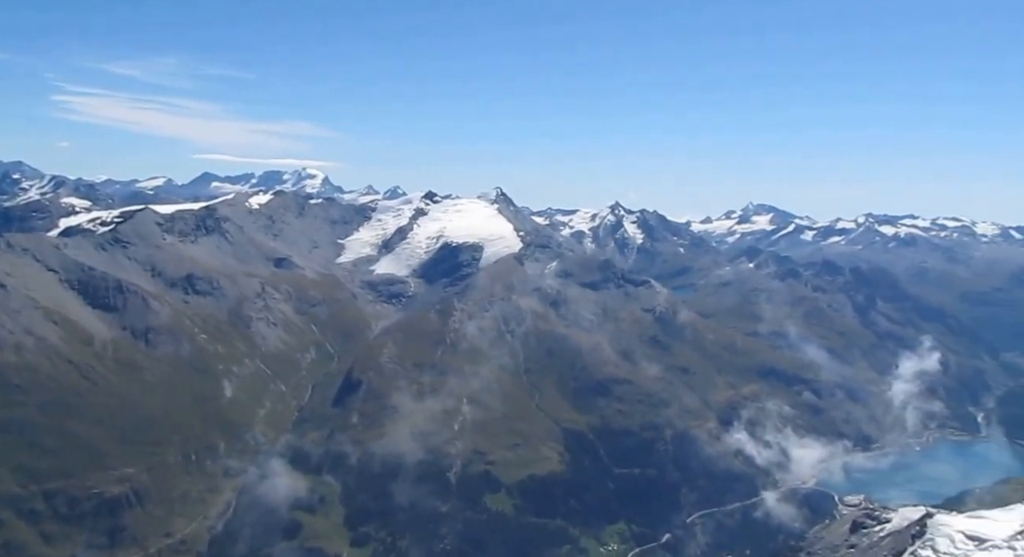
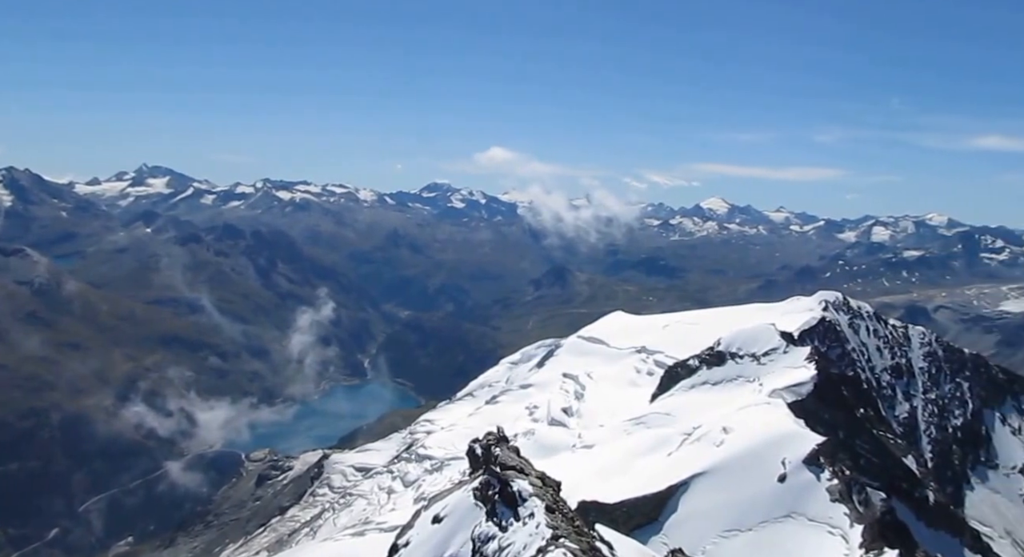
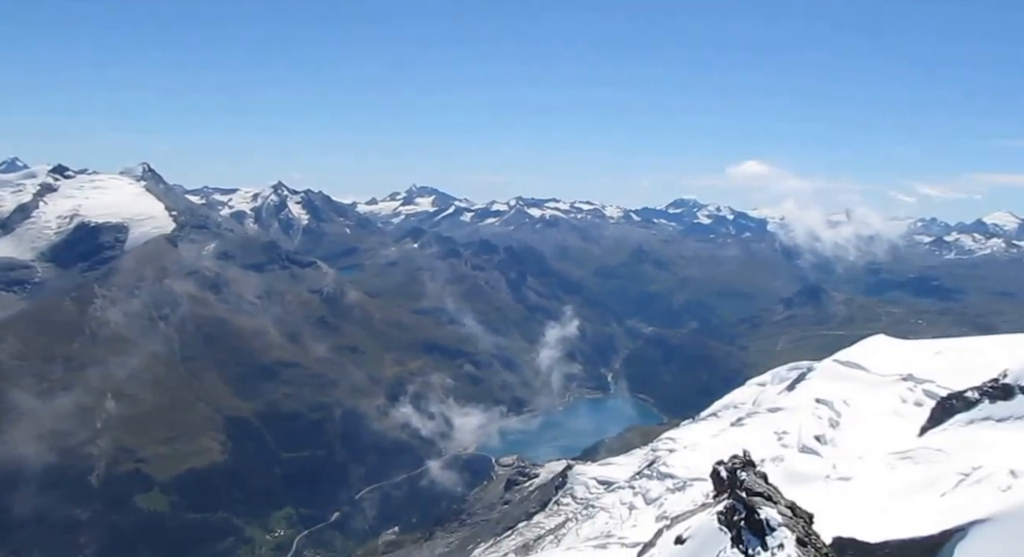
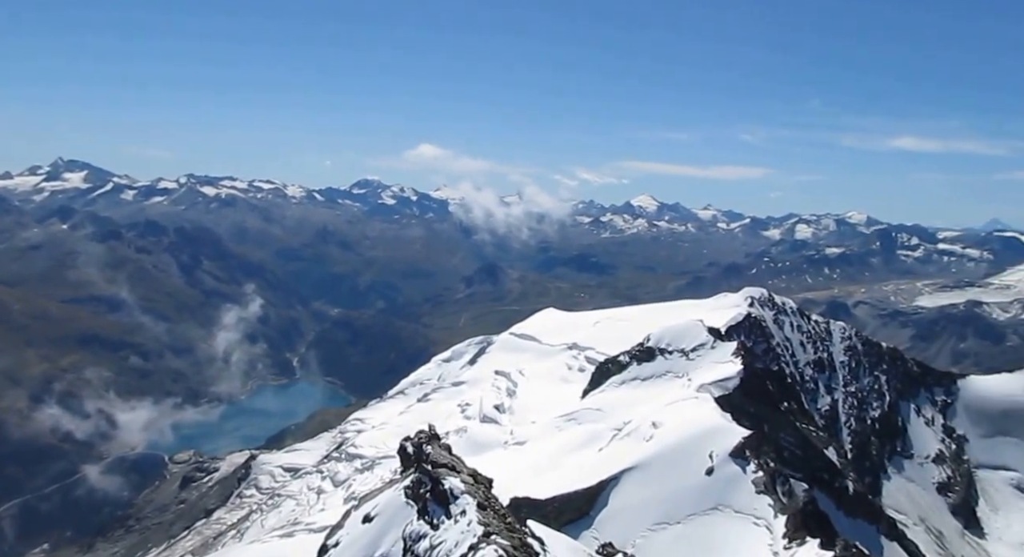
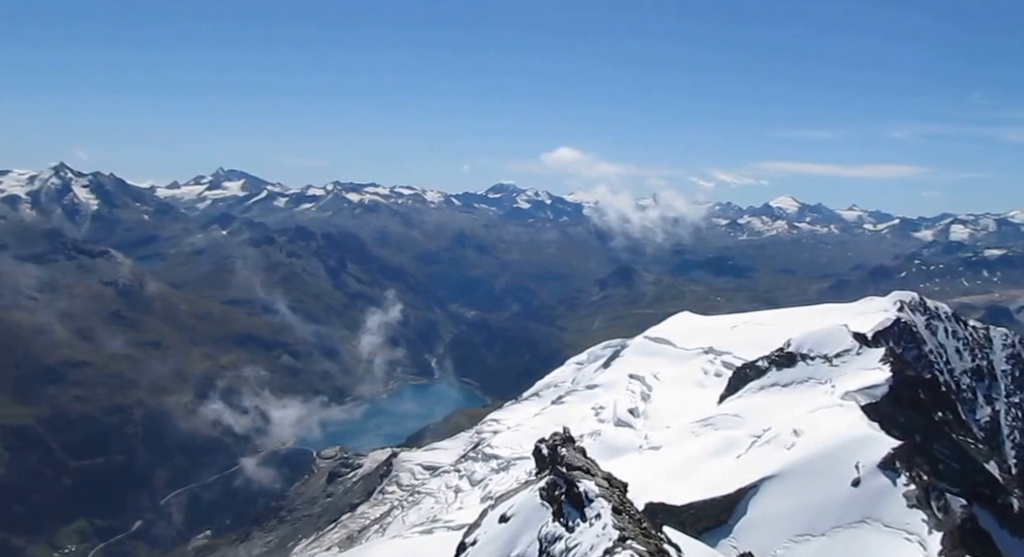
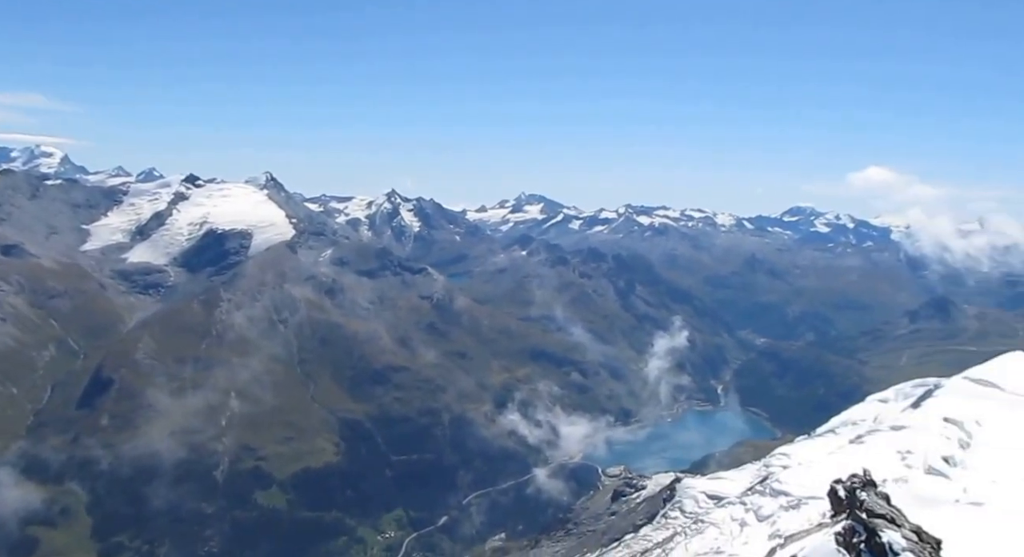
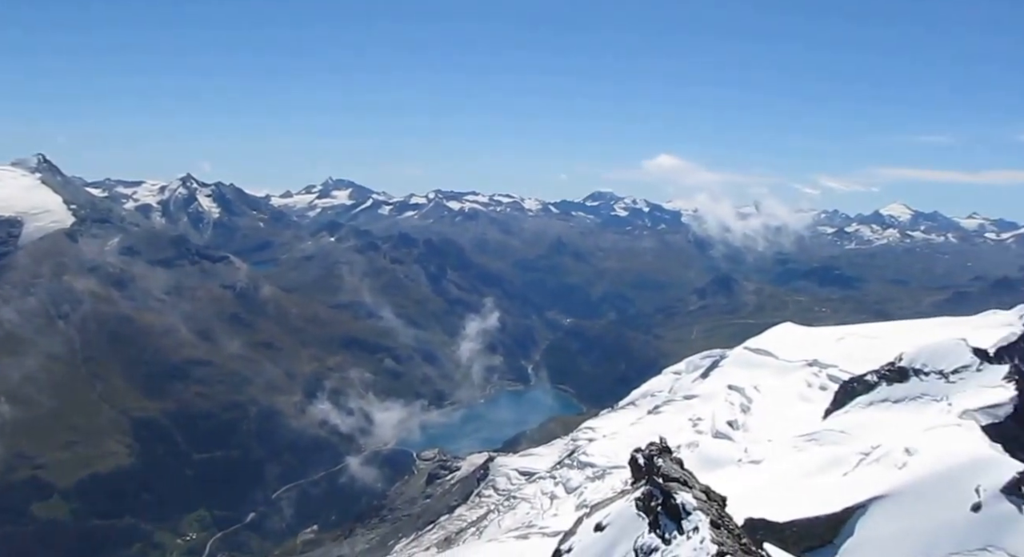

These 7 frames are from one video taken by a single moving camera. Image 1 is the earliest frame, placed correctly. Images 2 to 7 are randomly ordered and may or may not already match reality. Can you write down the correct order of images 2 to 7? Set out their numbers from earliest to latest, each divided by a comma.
6, 3, 7, 5, 2, 4
